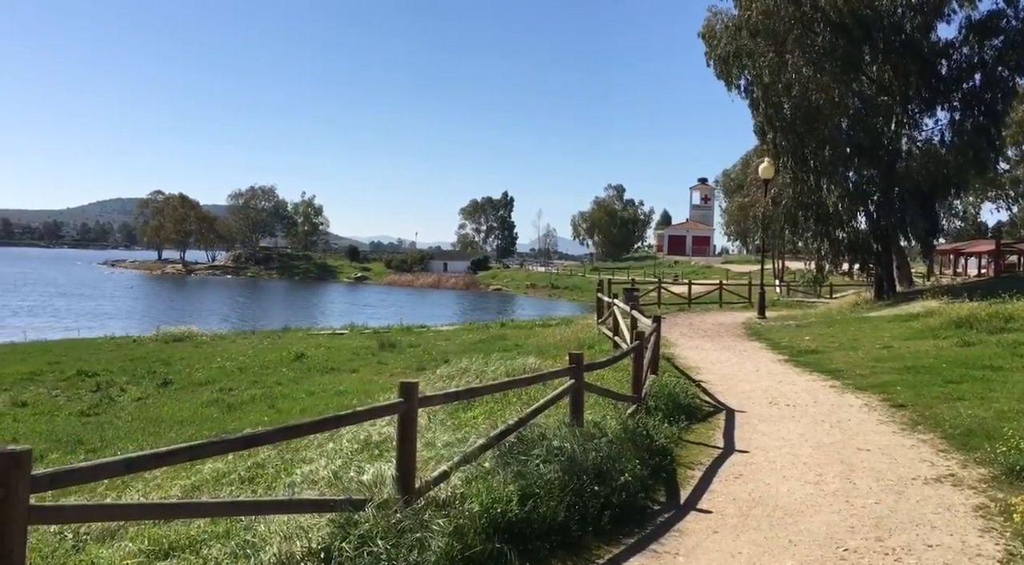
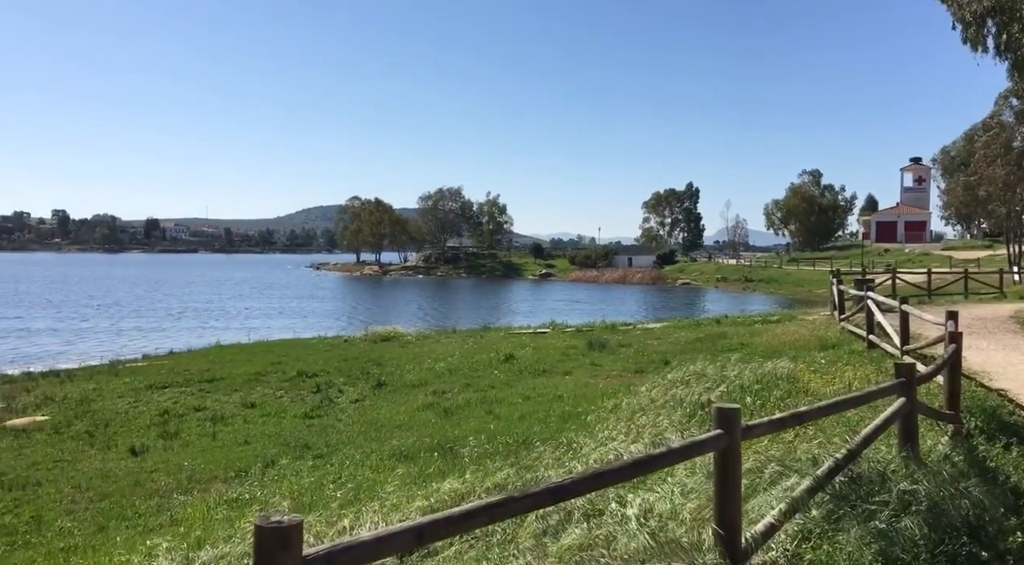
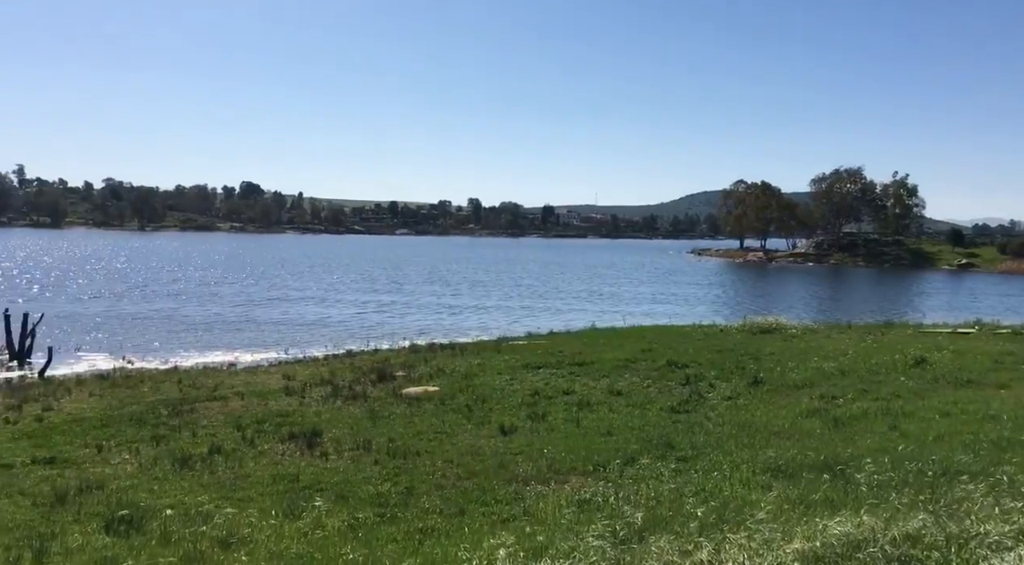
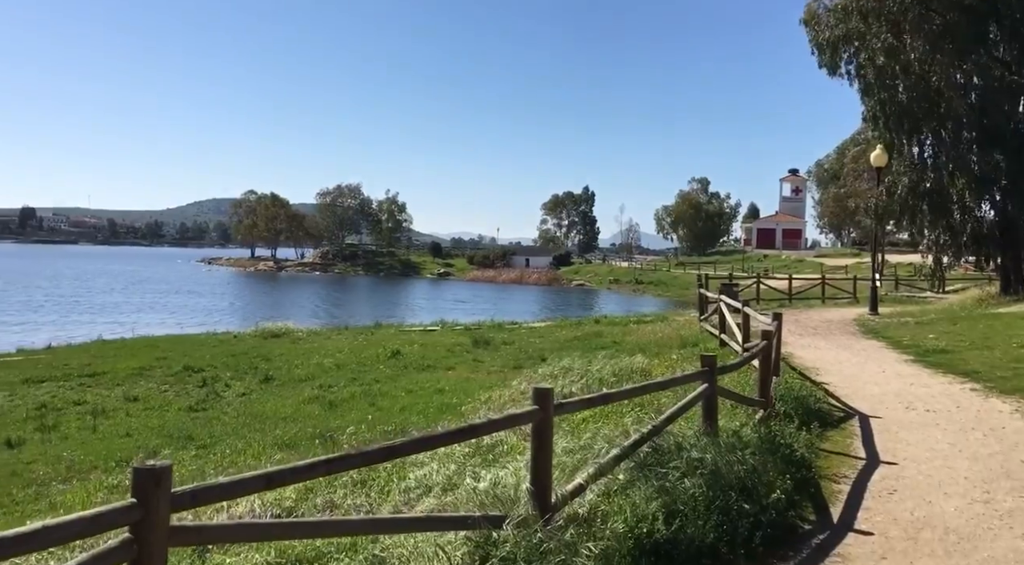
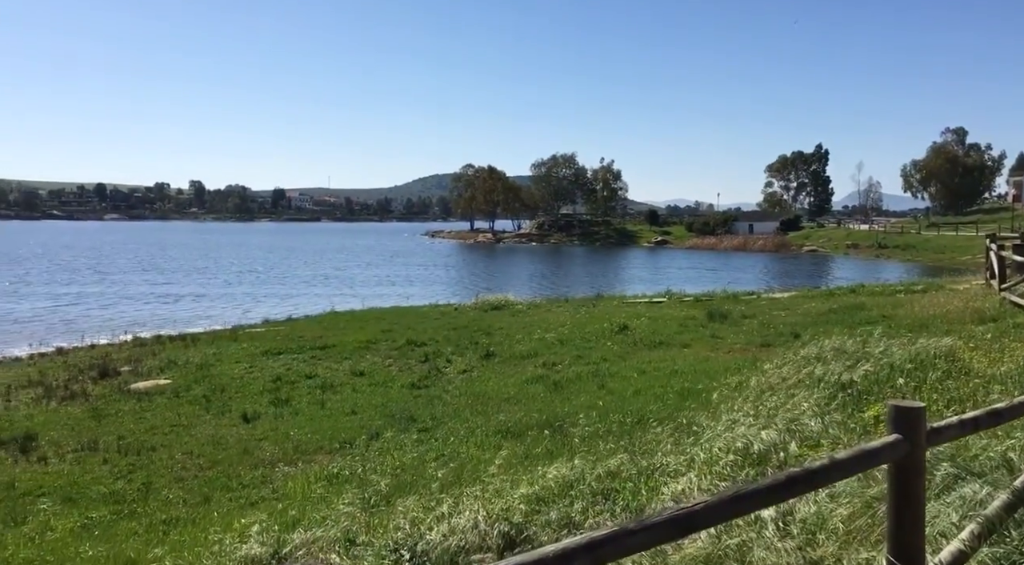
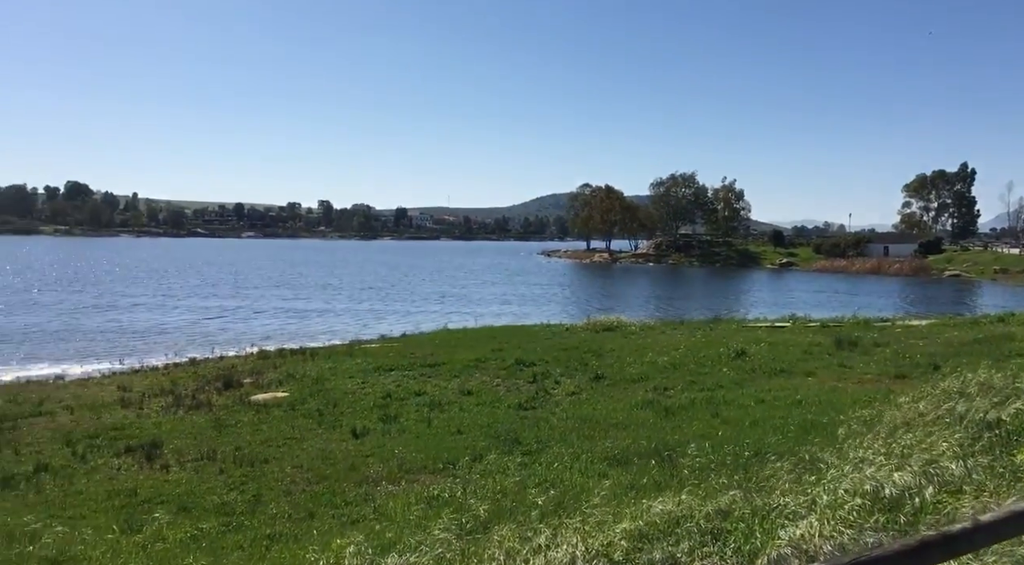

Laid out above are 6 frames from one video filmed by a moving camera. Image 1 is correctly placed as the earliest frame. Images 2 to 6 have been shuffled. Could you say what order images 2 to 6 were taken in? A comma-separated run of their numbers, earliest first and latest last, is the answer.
4, 2, 5, 6, 3
